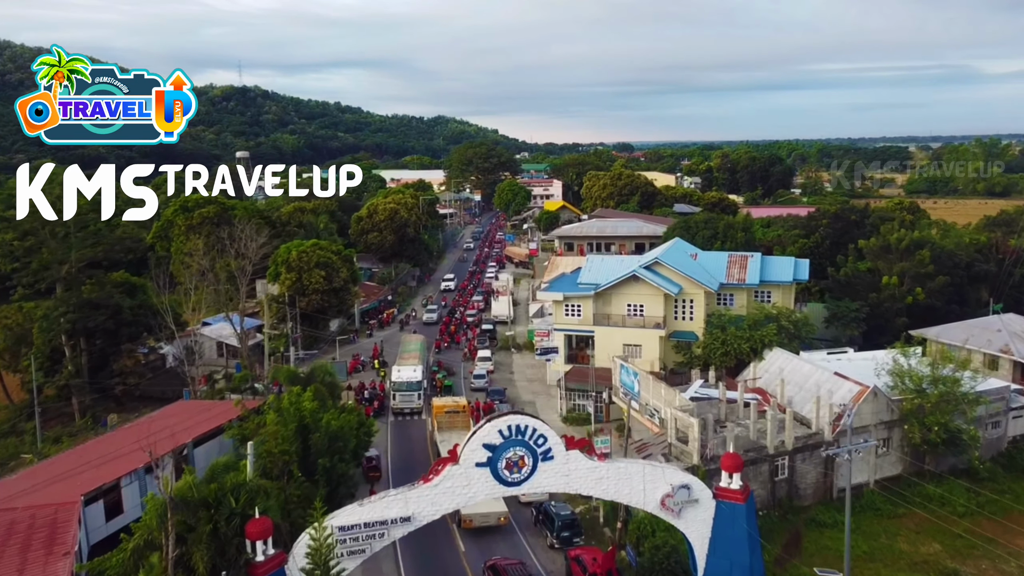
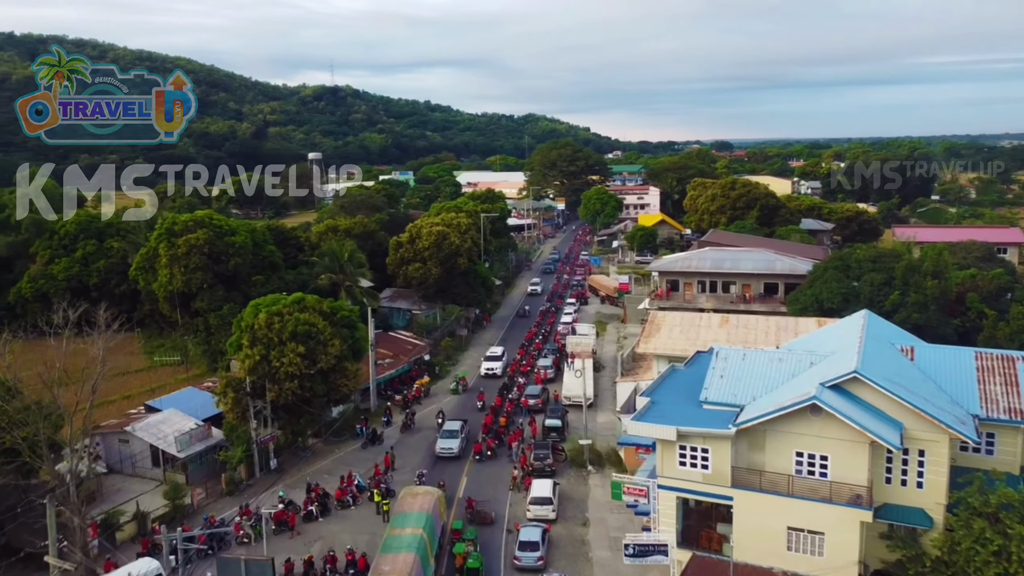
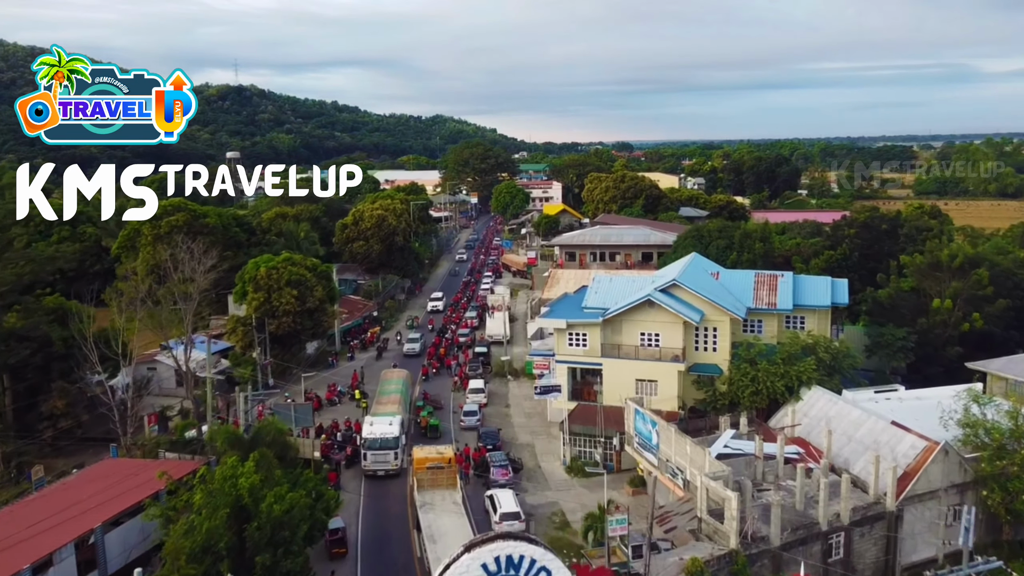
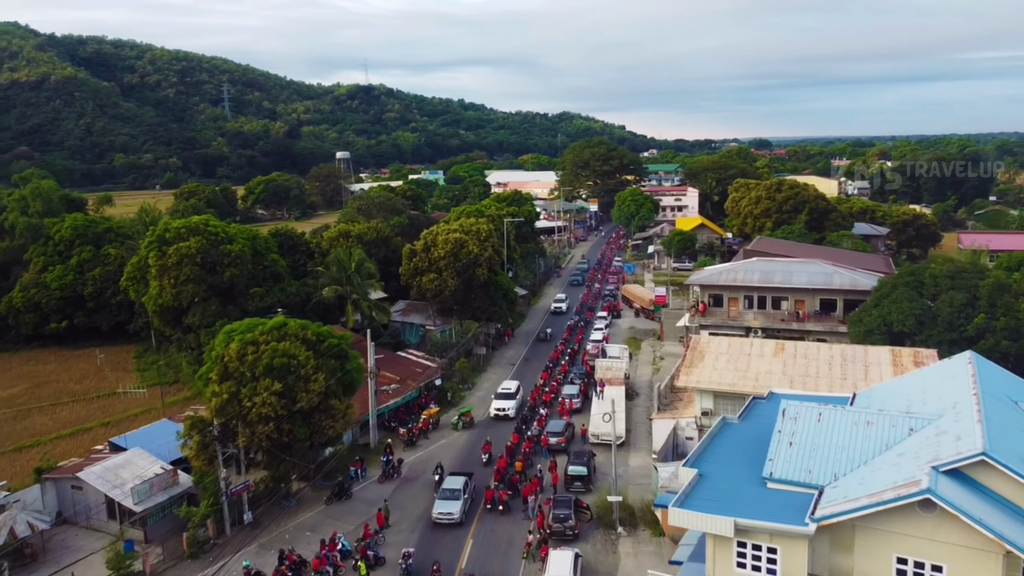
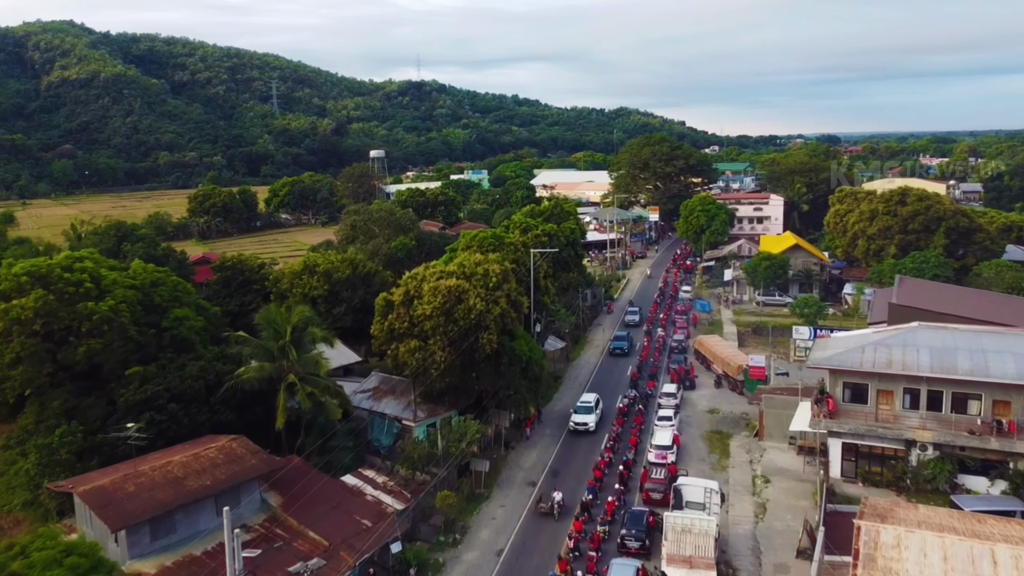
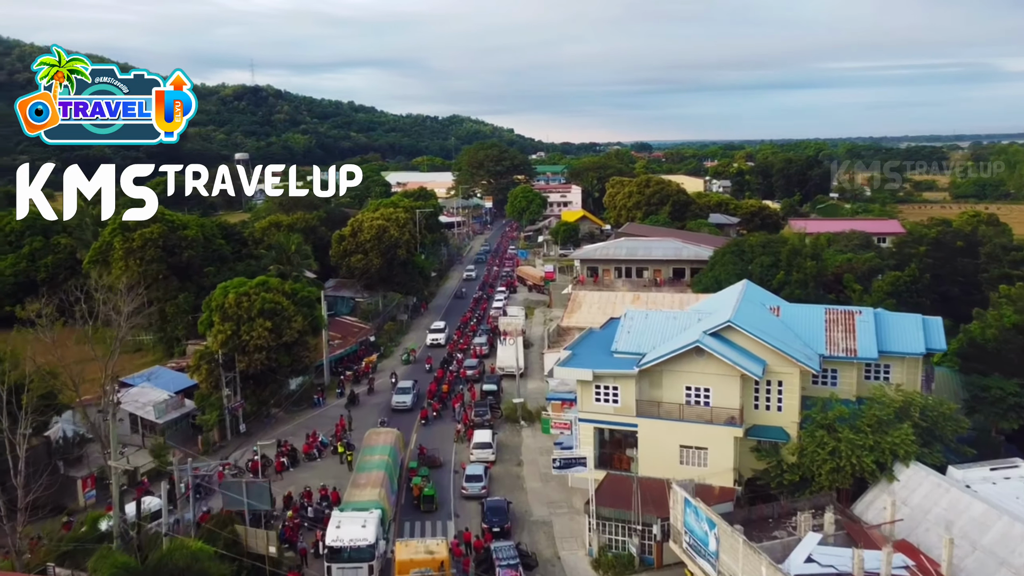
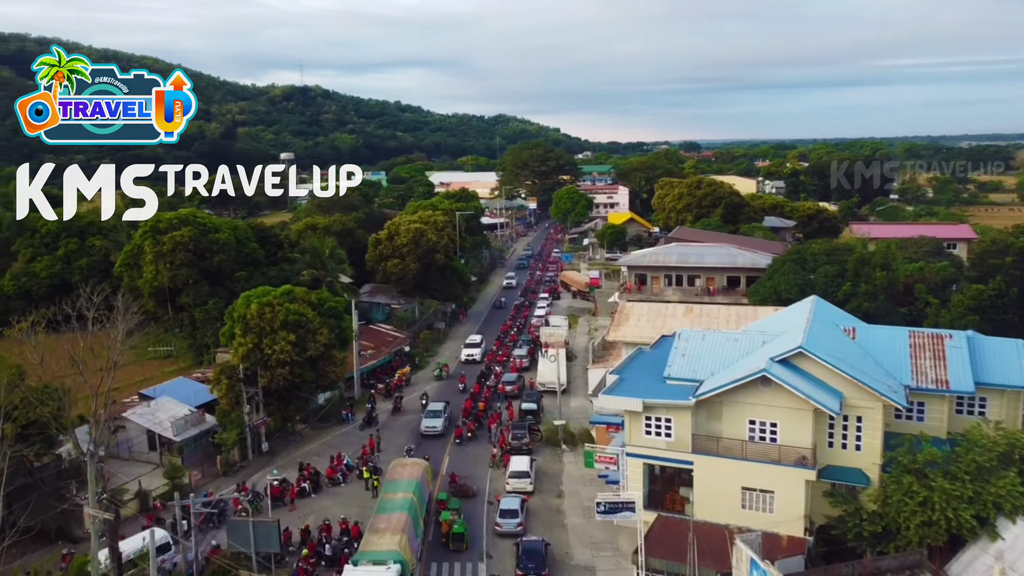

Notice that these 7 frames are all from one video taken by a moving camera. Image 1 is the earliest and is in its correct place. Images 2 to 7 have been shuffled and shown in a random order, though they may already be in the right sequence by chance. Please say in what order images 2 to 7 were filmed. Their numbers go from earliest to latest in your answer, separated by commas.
3, 6, 7, 2, 4, 5
